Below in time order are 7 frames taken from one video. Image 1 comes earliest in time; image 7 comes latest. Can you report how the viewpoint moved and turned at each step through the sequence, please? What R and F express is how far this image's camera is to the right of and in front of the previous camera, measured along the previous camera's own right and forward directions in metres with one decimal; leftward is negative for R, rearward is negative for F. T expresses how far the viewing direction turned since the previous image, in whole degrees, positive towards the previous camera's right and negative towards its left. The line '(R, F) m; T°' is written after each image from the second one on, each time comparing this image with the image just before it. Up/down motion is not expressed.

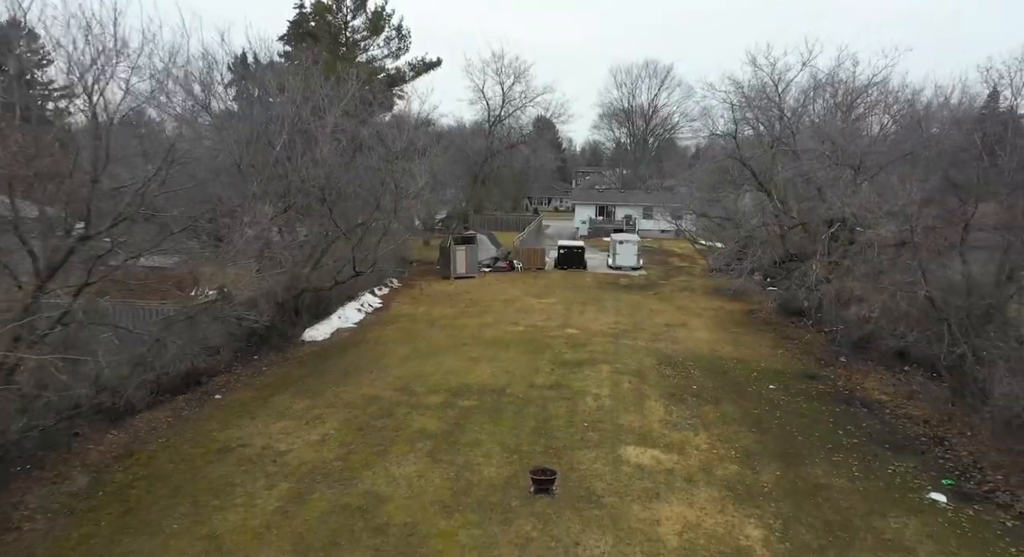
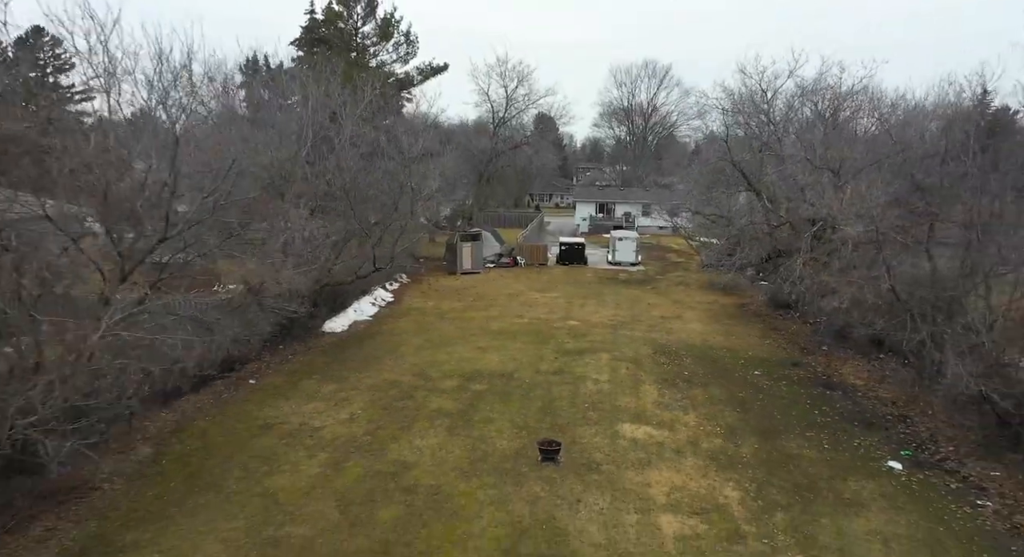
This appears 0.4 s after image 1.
(-0.1, -1.1) m; 0°
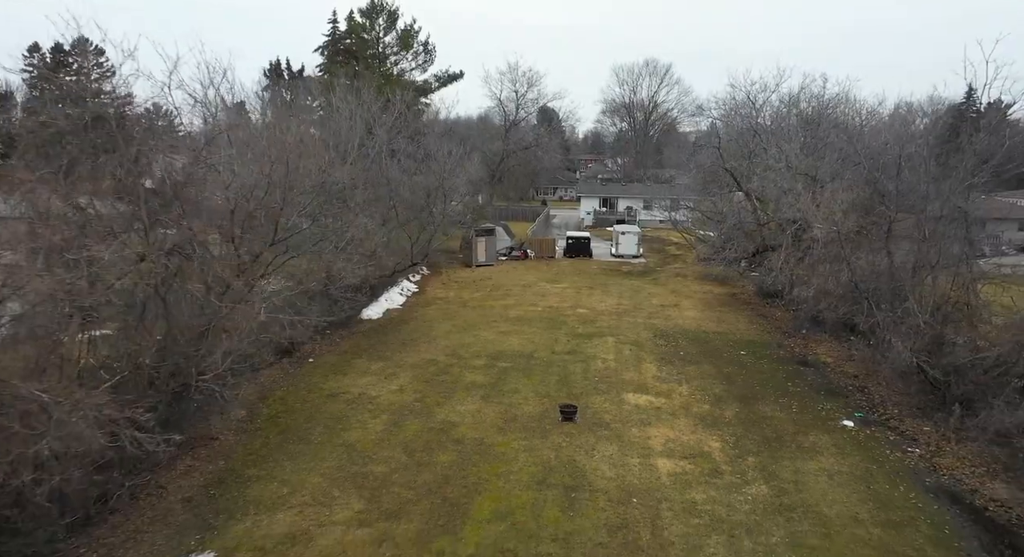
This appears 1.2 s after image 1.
(-0.4, -2.0) m; 0°
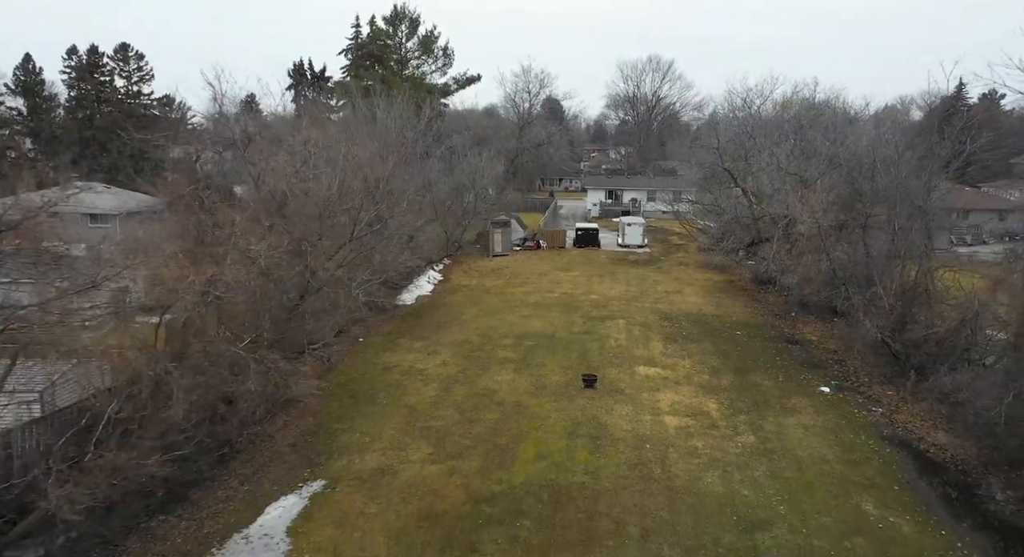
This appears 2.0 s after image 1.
(-0.6, -2.0) m; 0°
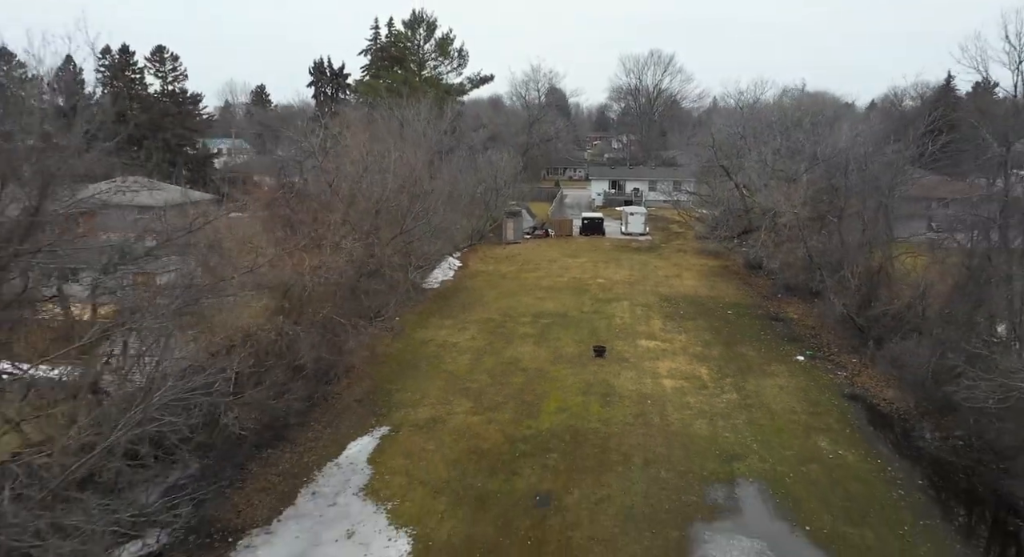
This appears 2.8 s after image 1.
(-0.5, -2.2) m; 0°
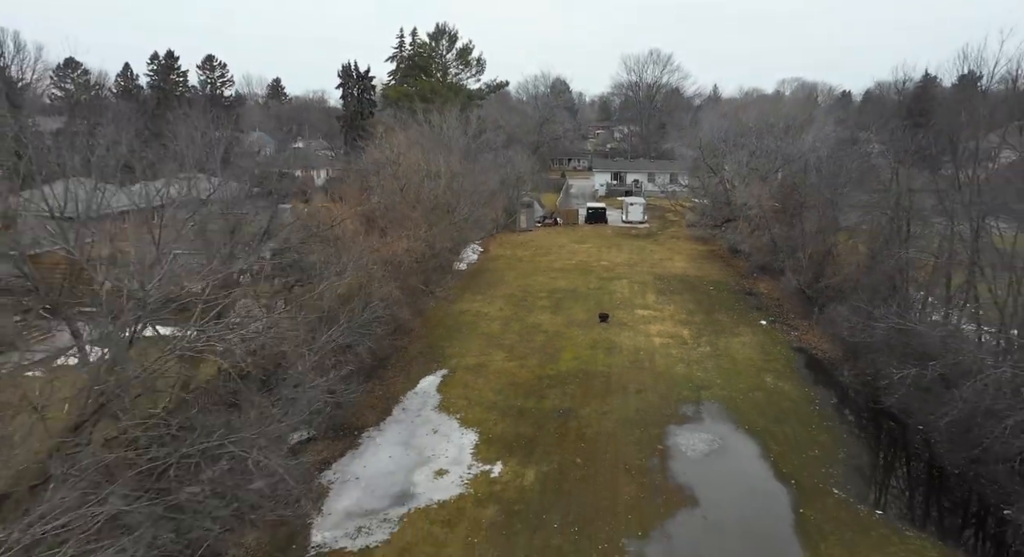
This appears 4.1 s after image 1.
(-0.6, -3.9) m; 0°
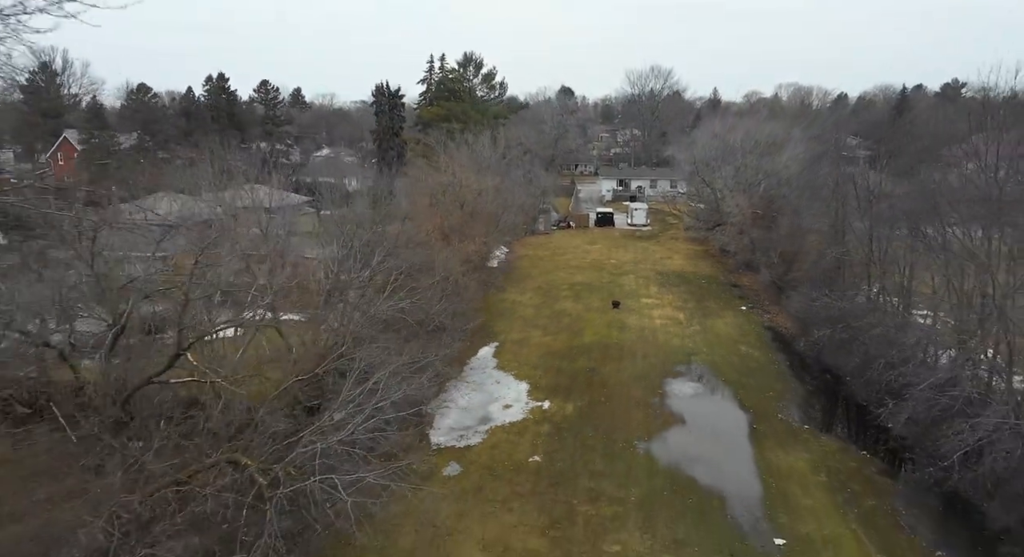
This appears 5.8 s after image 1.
(-1.1, -4.8) m; 0°
